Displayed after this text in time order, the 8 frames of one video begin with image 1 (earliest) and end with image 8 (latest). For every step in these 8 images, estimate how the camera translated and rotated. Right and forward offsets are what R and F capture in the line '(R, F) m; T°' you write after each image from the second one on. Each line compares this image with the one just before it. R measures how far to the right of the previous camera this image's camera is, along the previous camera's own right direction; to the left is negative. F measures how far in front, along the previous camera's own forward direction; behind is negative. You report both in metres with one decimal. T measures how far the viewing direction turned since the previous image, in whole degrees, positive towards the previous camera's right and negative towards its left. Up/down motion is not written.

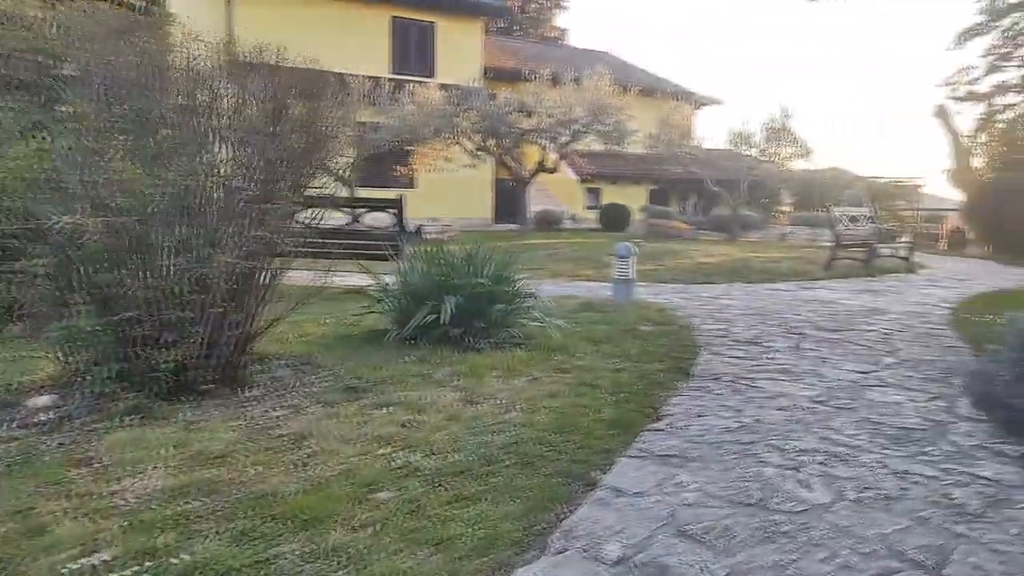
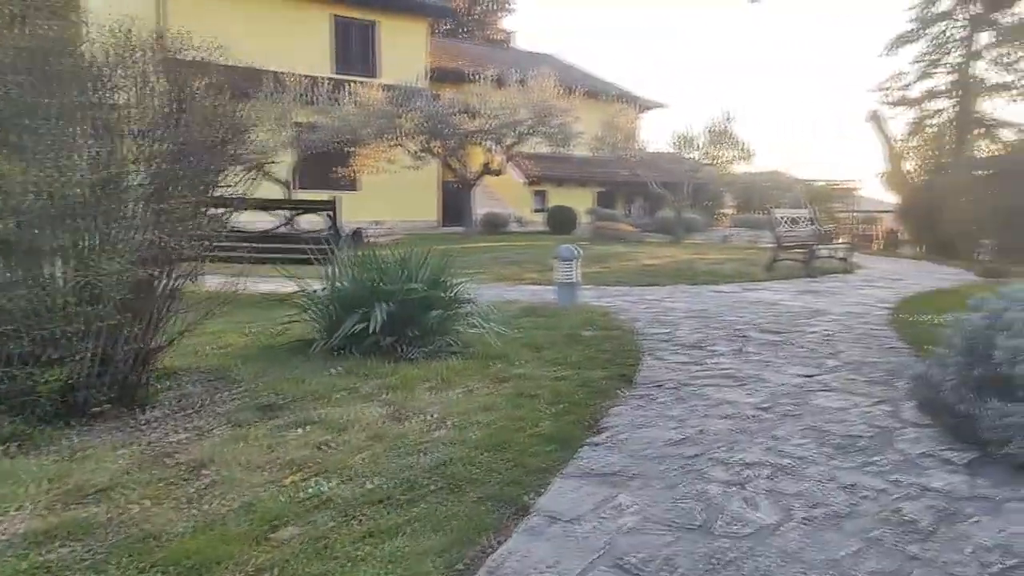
(+0.1, +0.2) m; +4°
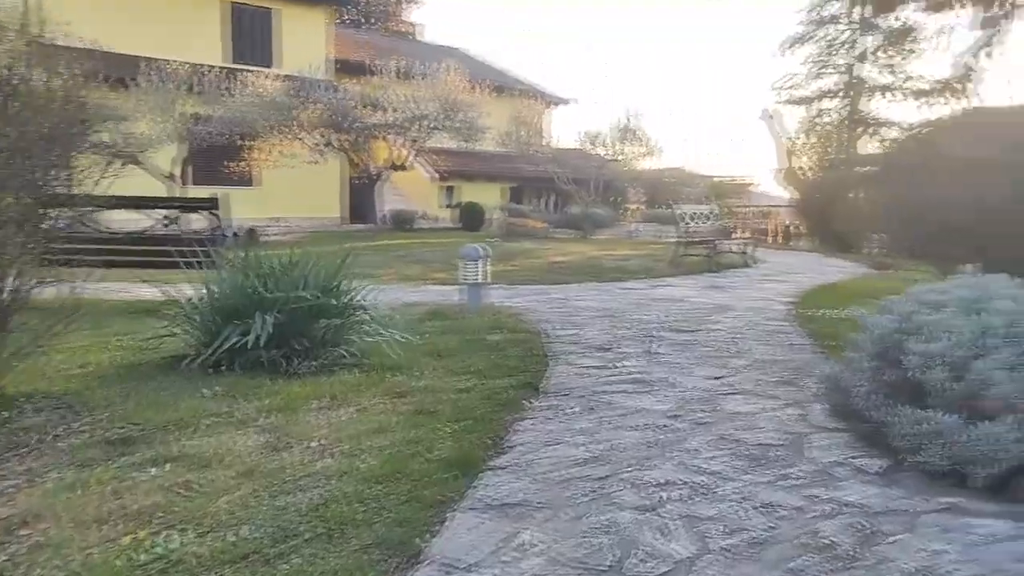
(+0.1, +0.3) m; +7°
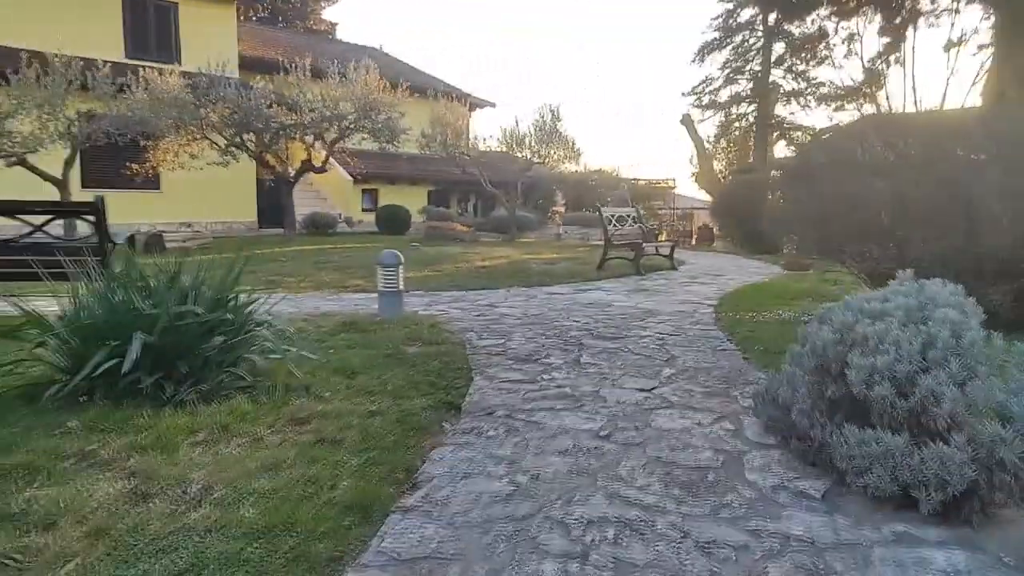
(+0.1, +0.3) m; +6°
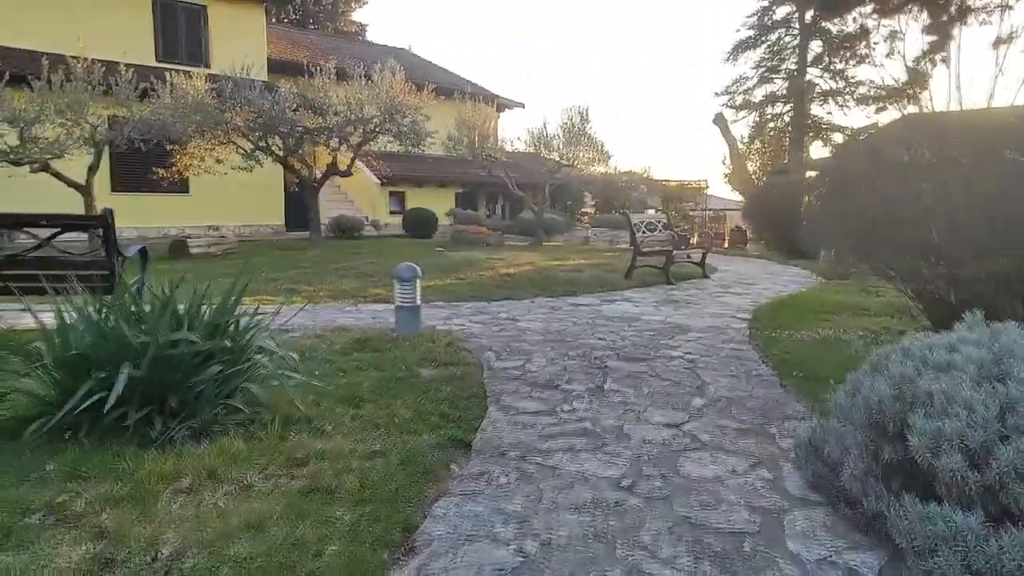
(+0.1, +0.3) m; -2°
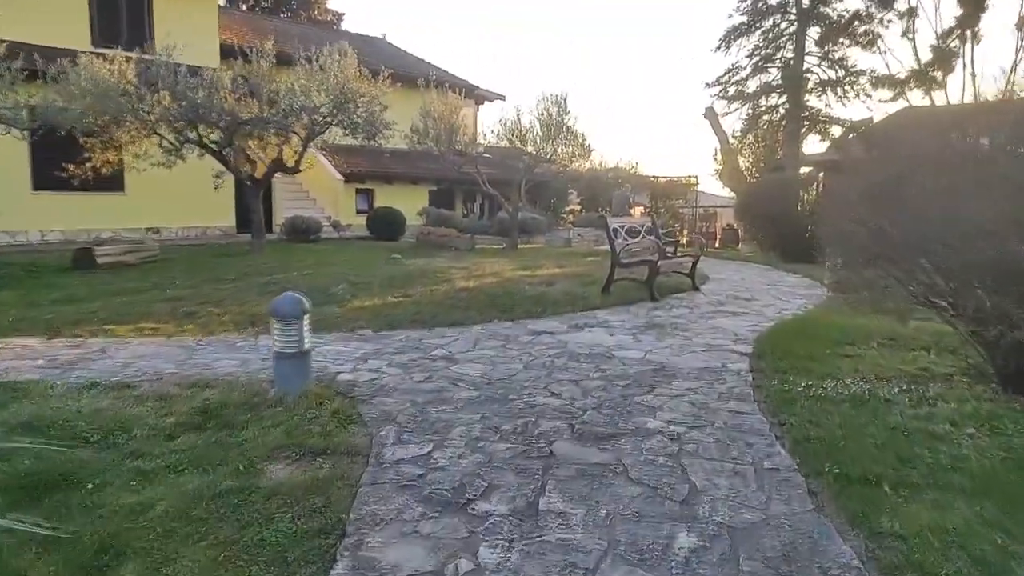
(+0.4, +1.6) m; +1°
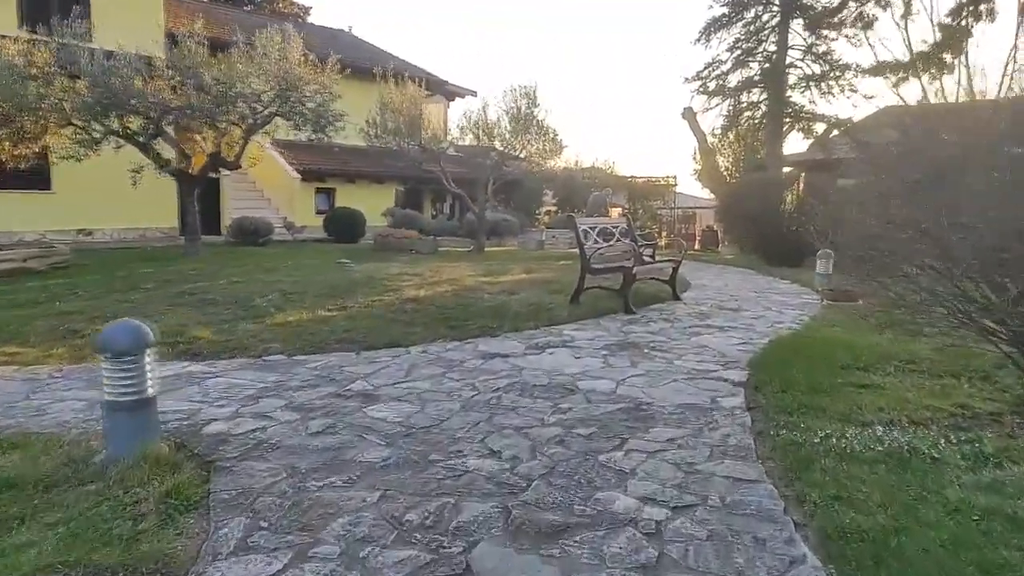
(+0.3, +1.2) m; +2°
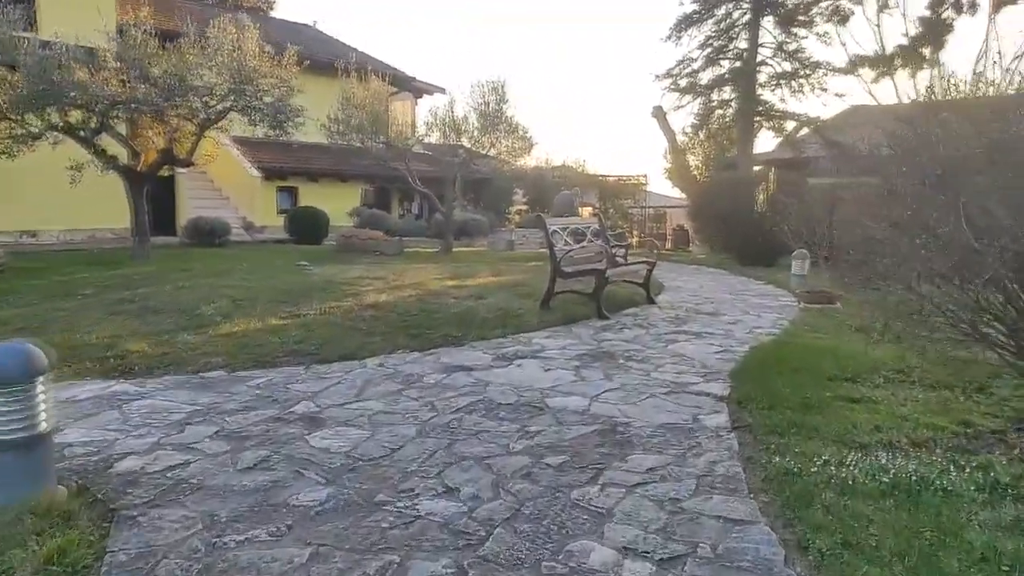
(+0.1, +0.4) m; +2°
